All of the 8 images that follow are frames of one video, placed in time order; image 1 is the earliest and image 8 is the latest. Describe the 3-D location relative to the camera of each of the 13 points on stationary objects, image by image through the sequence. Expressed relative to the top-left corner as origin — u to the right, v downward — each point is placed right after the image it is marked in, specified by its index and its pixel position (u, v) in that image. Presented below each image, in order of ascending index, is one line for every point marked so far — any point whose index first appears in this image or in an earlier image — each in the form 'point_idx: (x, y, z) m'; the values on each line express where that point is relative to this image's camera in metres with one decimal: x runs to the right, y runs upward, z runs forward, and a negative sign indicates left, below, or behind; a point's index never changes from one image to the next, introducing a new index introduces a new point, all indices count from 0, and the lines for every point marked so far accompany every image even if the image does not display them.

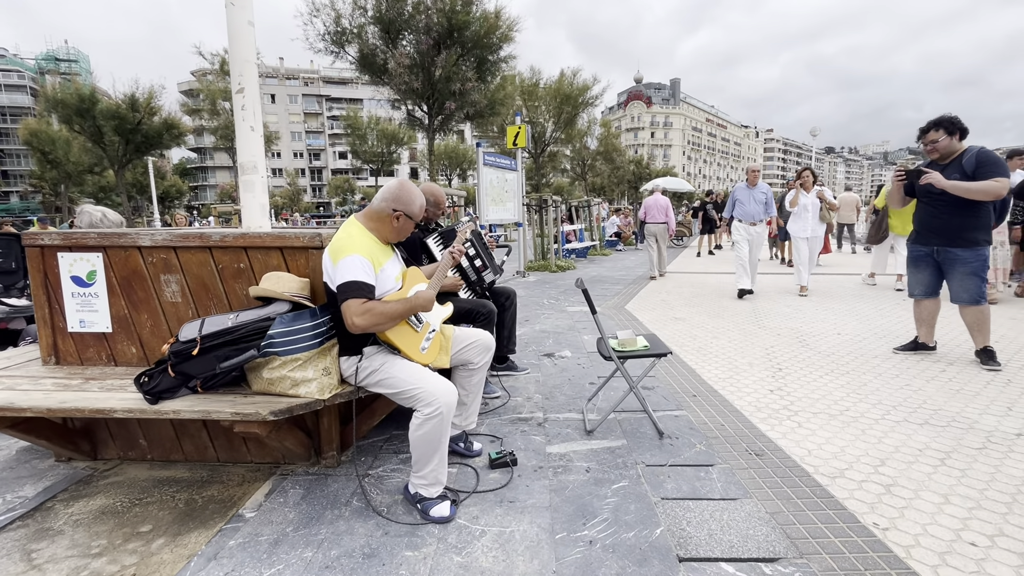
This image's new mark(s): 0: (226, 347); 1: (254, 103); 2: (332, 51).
0: (-1.4, -0.3, +2.3) m
1: (-1.8, +1.3, +3.4) m
2: (-4.2, +5.4, +10.6) m
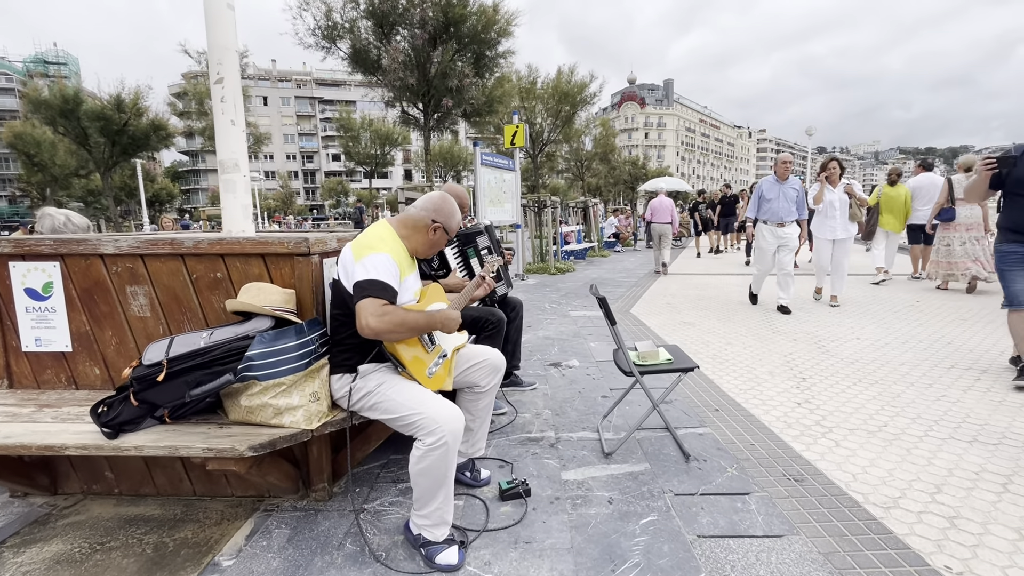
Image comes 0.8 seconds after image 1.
0: (-1.3, -0.3, +2.0) m
1: (-1.8, +1.2, +3.1) m
2: (-4.3, +5.2, +10.3) m
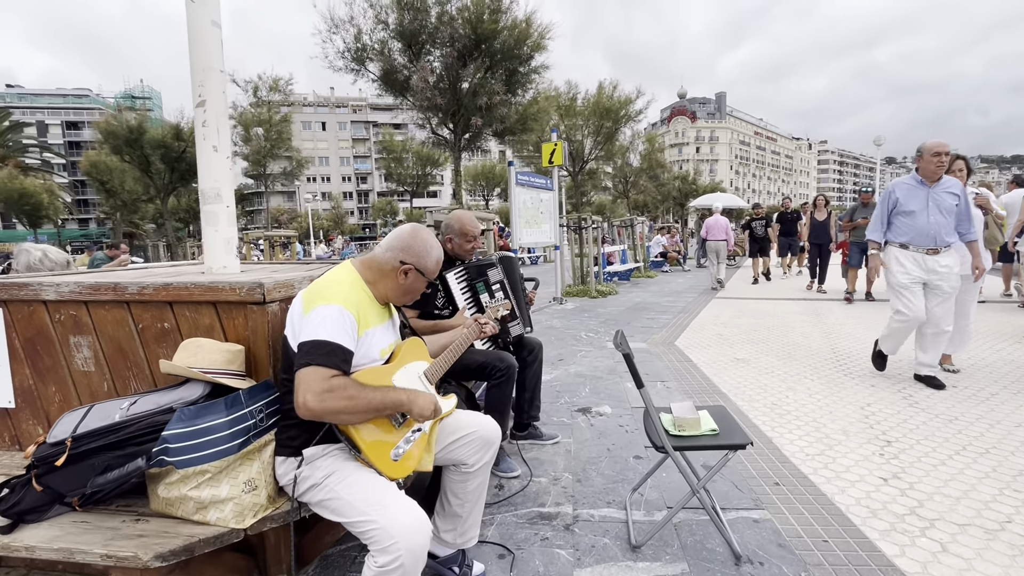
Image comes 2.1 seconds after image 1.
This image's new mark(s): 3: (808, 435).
0: (-1.4, -0.6, +1.6) m
1: (-1.7, +1.0, +2.8) m
2: (-3.5, +4.8, +10.4) m
3: (+2.2, -1.1, +3.6) m
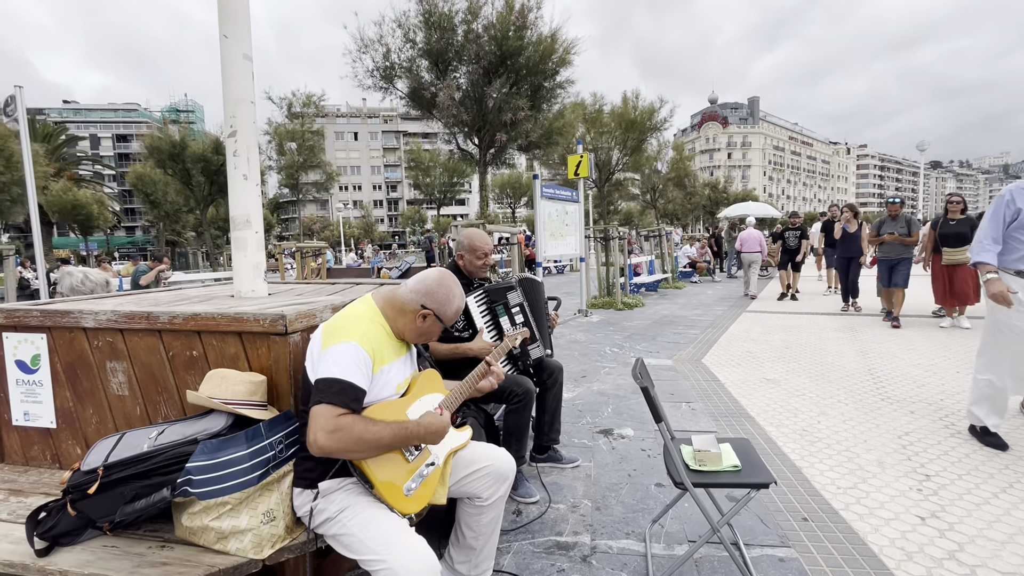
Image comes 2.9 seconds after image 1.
0: (-1.3, -0.7, +1.7) m
1: (-1.6, +0.9, +2.9) m
2: (-2.9, +4.5, +10.6) m
3: (+2.4, -1.3, +3.4) m
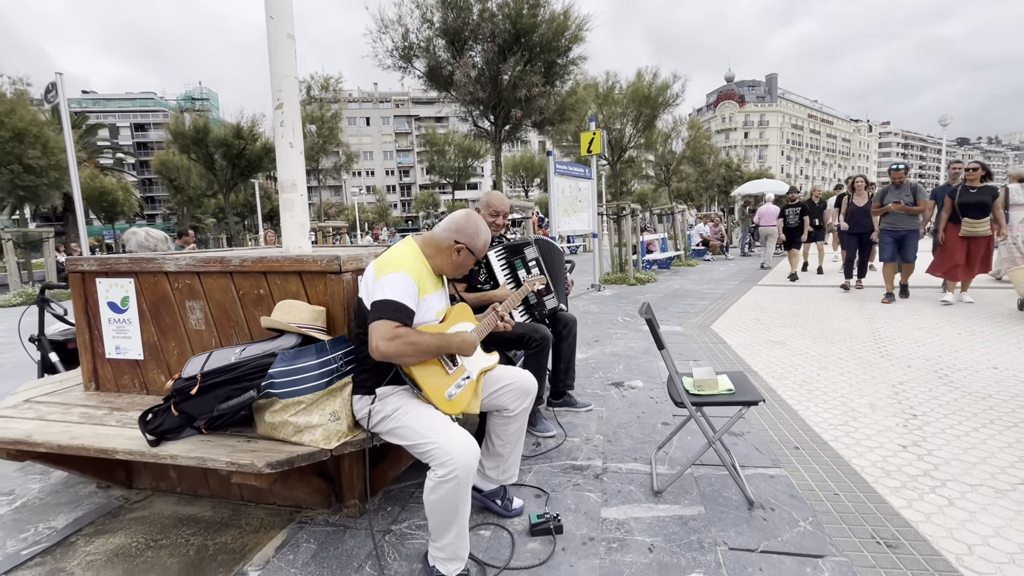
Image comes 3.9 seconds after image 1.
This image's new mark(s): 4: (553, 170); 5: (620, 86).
0: (-1.2, -0.4, +2.1) m
1: (-1.5, +1.2, +3.2) m
2: (-2.6, +5.0, +10.9) m
3: (+2.5, -0.9, +3.7) m
4: (+0.8, +2.3, +9.1) m
5: (+4.1, +7.7, +18.2) m
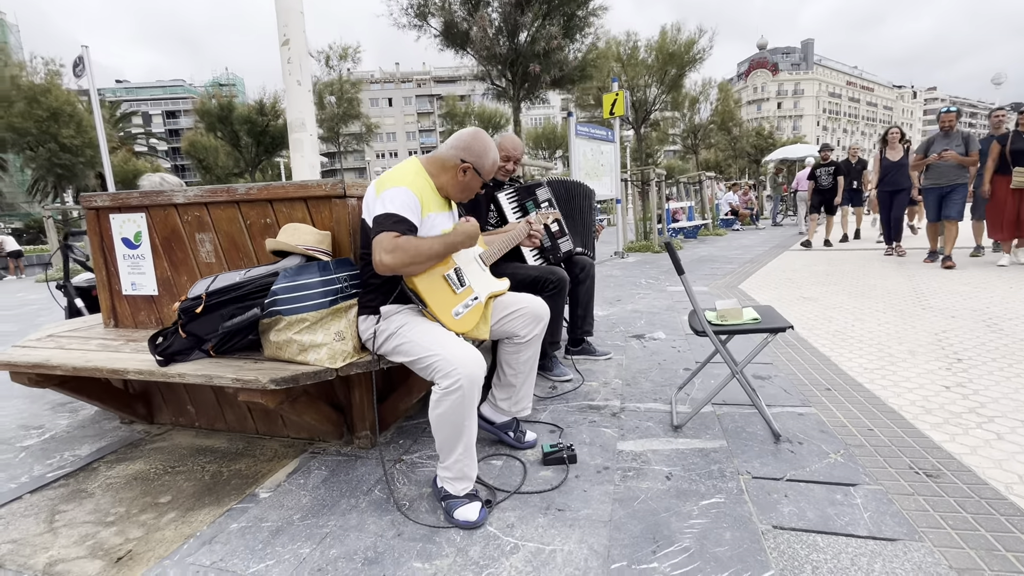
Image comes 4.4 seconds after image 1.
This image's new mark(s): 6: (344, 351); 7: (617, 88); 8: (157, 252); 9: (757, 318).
0: (-1.2, -0.1, +2.0) m
1: (-1.4, +1.5, +3.2) m
2: (-2.1, +5.7, +10.7) m
3: (+2.6, -0.5, +3.5) m
4: (+1.1, +2.9, +8.9) m
5: (+4.9, +8.7, +17.5) m
6: (-0.7, -0.3, +2.1) m
7: (+2.3, +4.3, +10.3) m
8: (-2.0, +0.2, +2.7) m
9: (+1.3, -0.2, +2.5) m
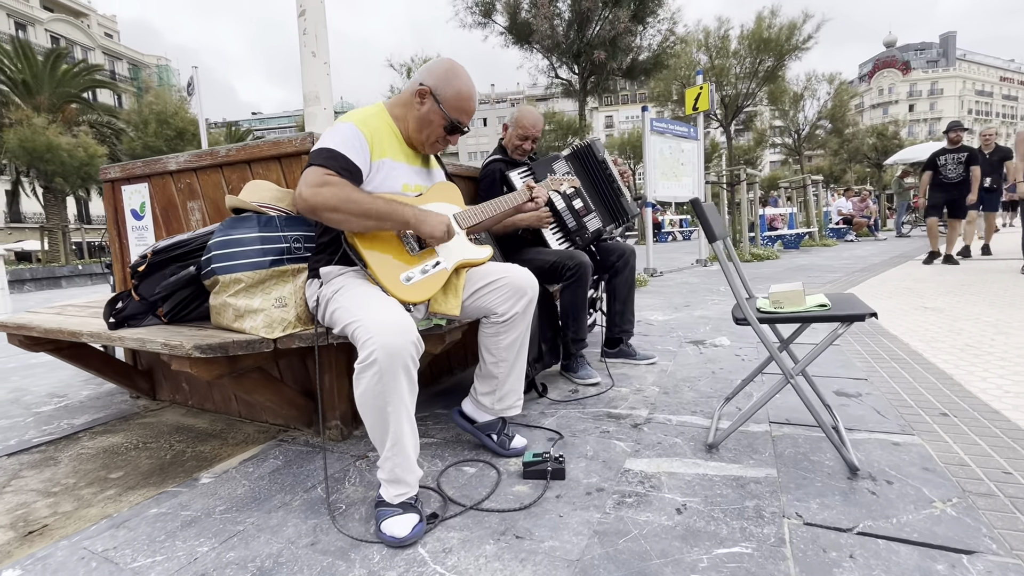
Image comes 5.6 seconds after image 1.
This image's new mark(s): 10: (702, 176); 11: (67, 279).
0: (-1.3, +0.1, +1.8) m
1: (-1.2, +1.7, +3.0) m
2: (-0.5, +5.6, +10.7) m
3: (+2.7, -0.5, +2.6) m
4: (+2.3, +2.8, +8.2) m
5: (+7.8, +8.2, +16.2) m
6: (-0.8, -0.1, +1.8) m
7: (+3.7, +4.1, +9.4) m
8: (-2.0, +0.4, +2.6) m
9: (+1.2, -0.1, +1.8) m
10: (+3.8, +2.2, +9.5) m
11: (-11.6, +0.2, +12.5) m
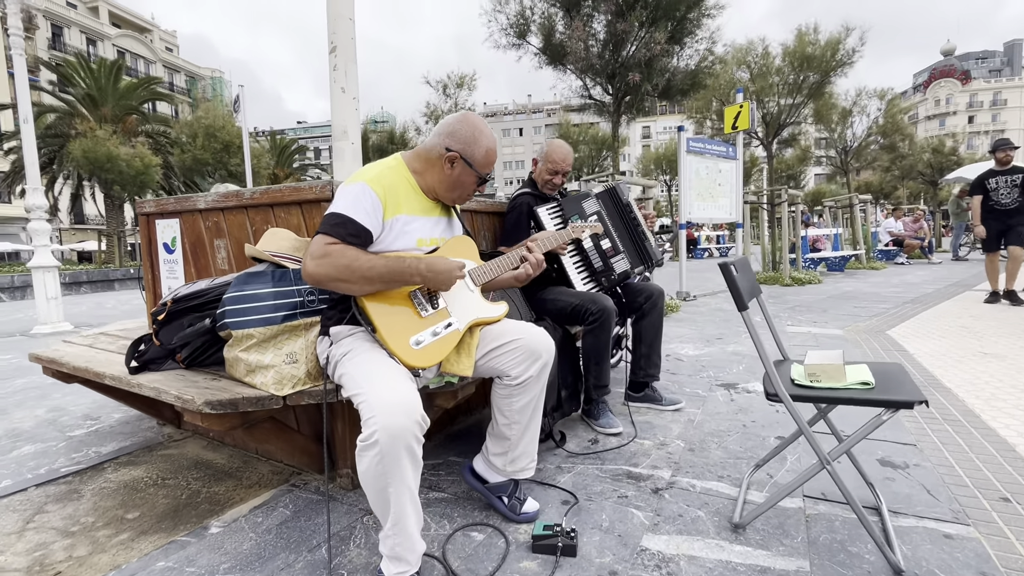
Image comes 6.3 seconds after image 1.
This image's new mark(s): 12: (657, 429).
0: (-1.2, -0.1, +1.8) m
1: (-1.1, +1.5, +3.1) m
2: (+0.3, +5.2, +10.7) m
3: (+2.8, -0.8, +2.3) m
4: (+2.9, +2.4, +8.0) m
5: (+9.0, +7.5, +15.7) m
6: (-0.8, -0.3, +1.7) m
7: (+4.4, +3.6, +9.1) m
8: (-1.8, +0.2, +2.7) m
9: (+1.3, -0.3, +1.7) m
10: (+4.4, +1.7, +9.2) m
11: (-10.8, +0.1, +13.1) m
12: (+0.8, -0.8, +2.8) m
